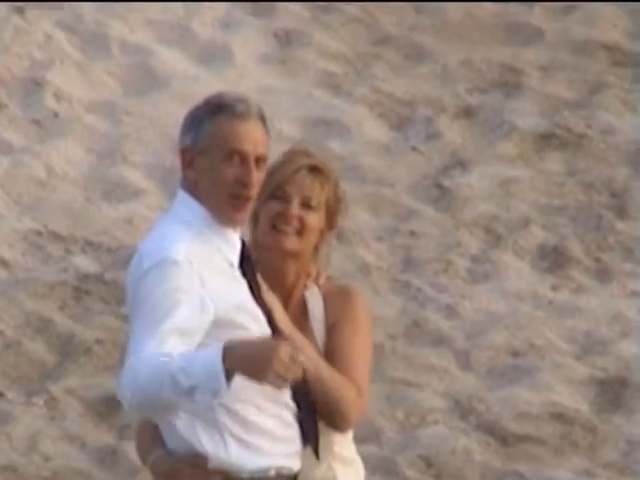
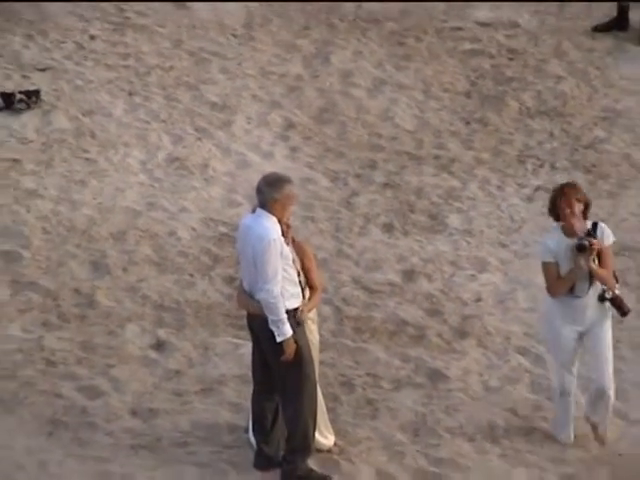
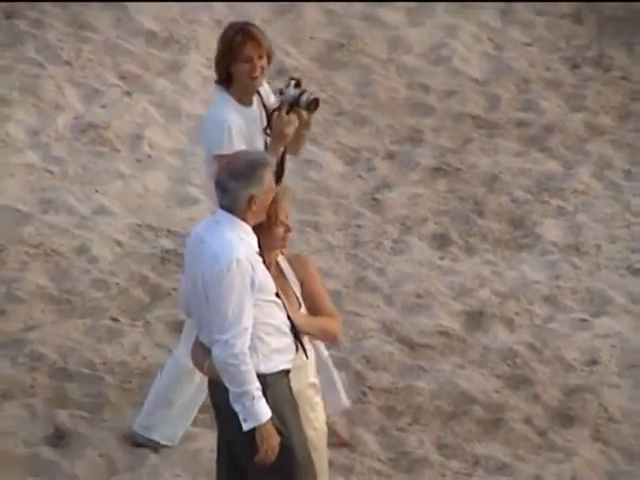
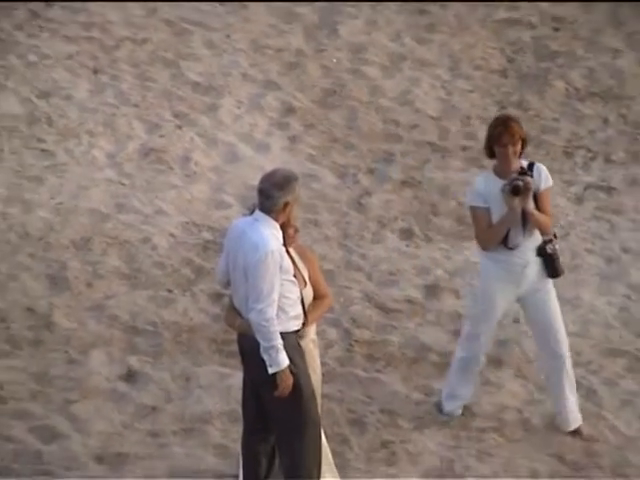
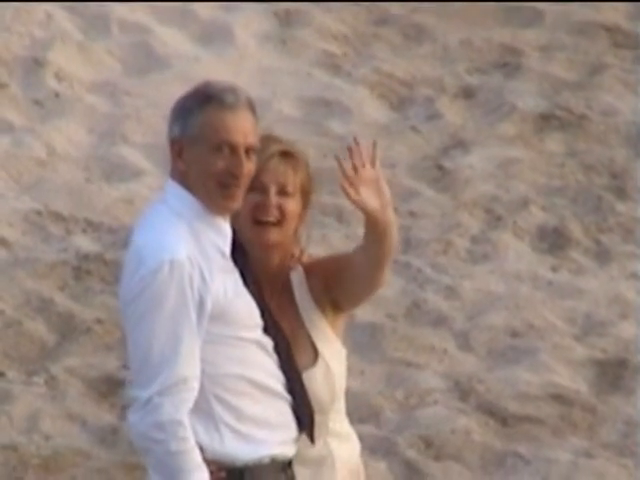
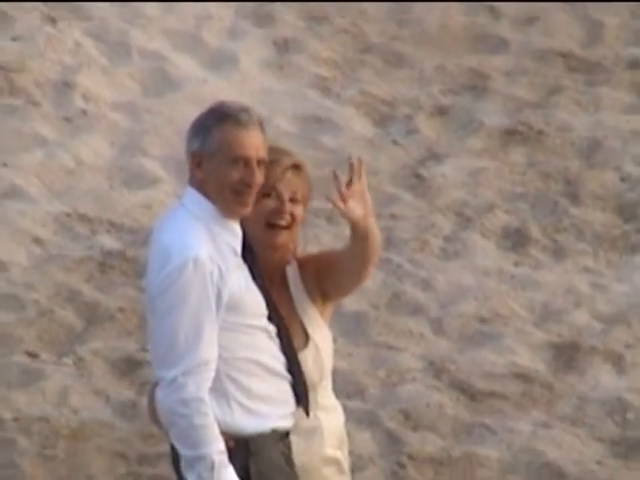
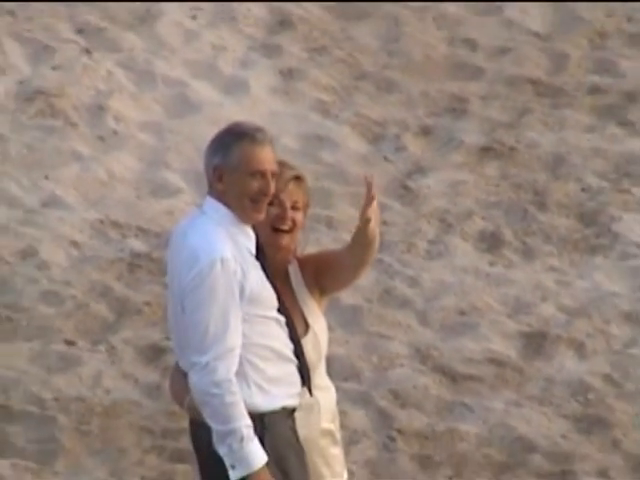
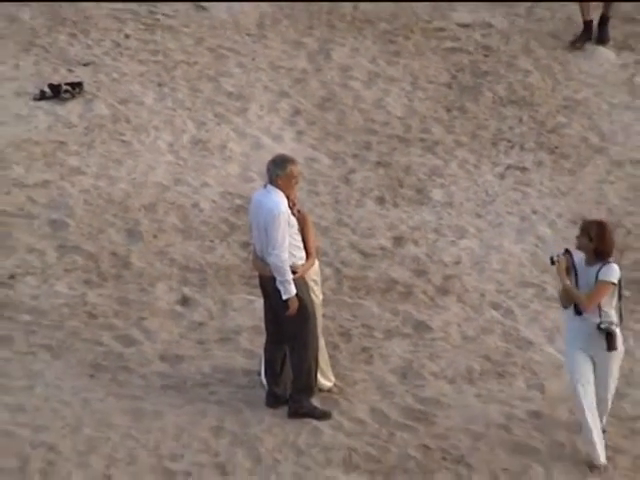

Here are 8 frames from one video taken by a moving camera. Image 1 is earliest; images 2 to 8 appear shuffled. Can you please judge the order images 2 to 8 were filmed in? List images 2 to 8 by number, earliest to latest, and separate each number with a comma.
5, 6, 7, 3, 4, 2, 8
